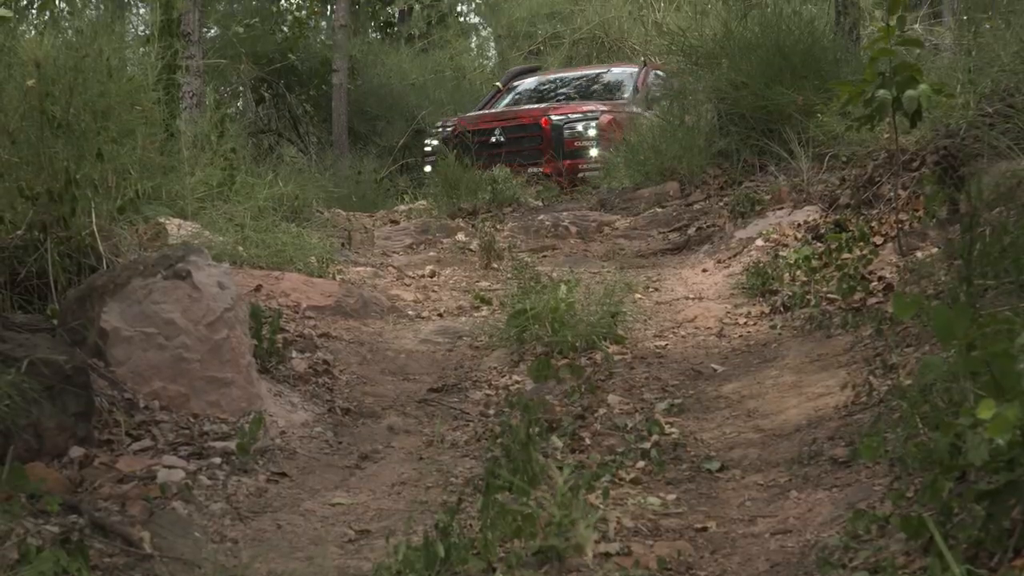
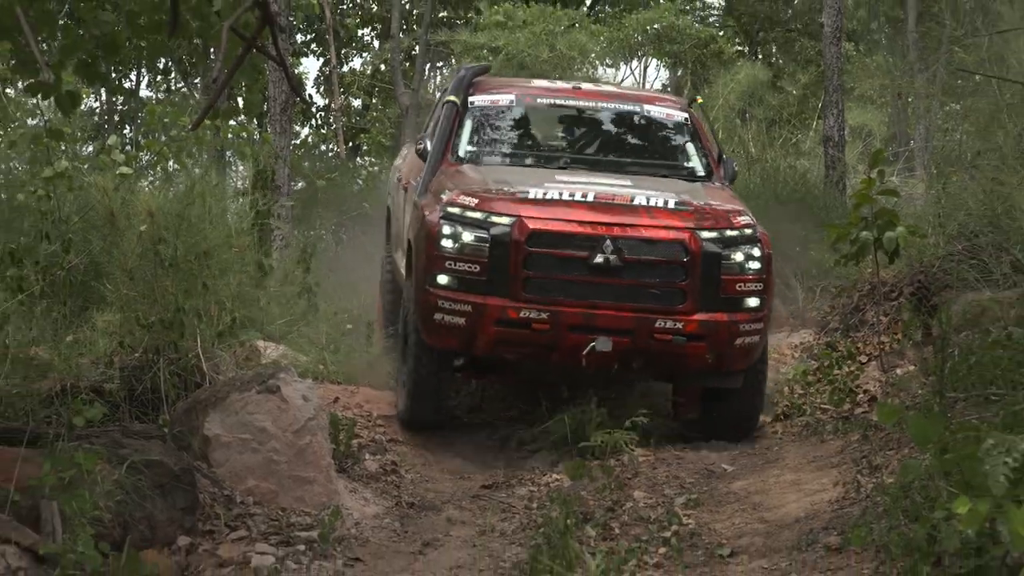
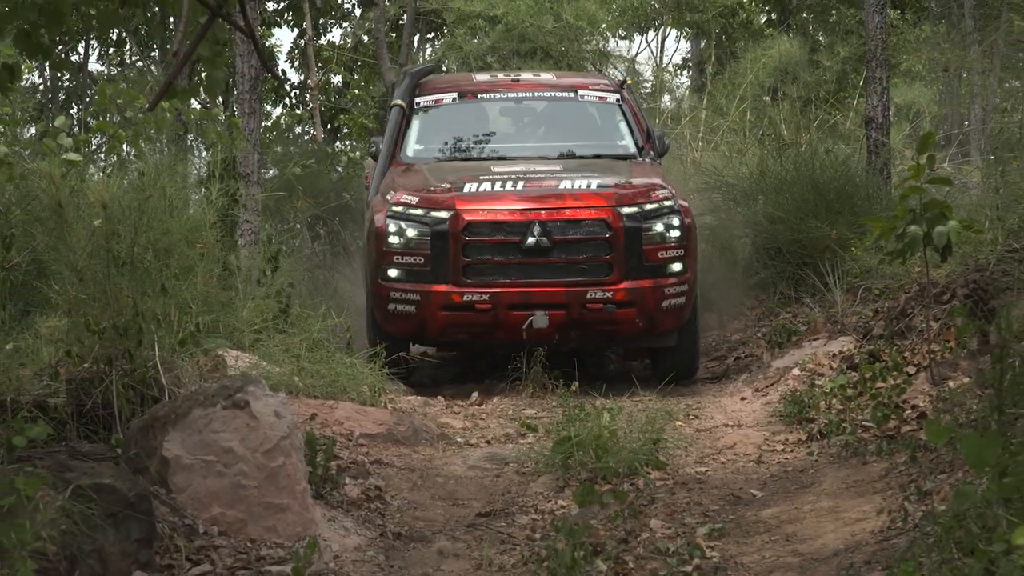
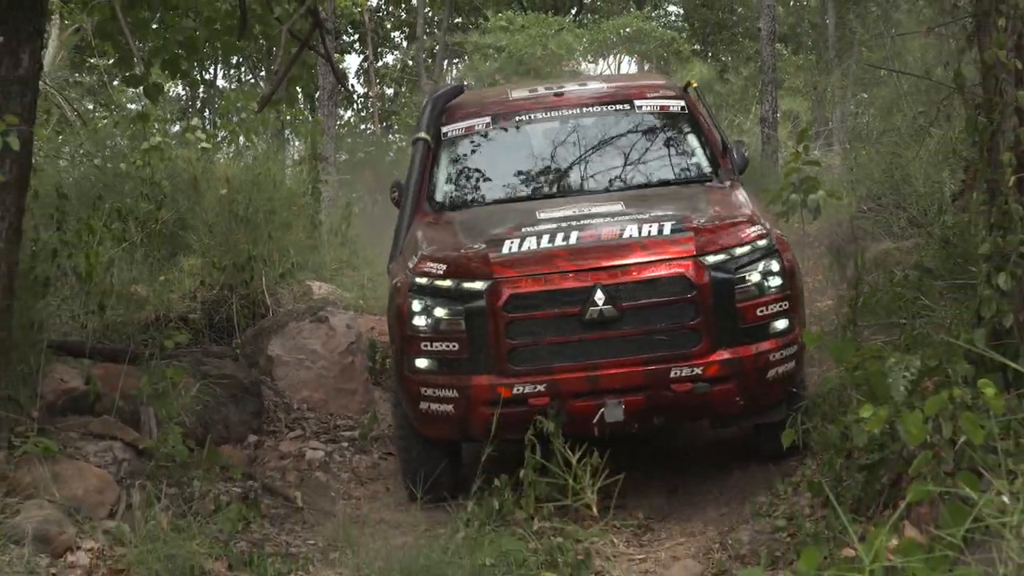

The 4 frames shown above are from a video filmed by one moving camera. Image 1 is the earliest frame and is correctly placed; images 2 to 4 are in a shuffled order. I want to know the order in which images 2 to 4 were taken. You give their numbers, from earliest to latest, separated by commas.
3, 2, 4
